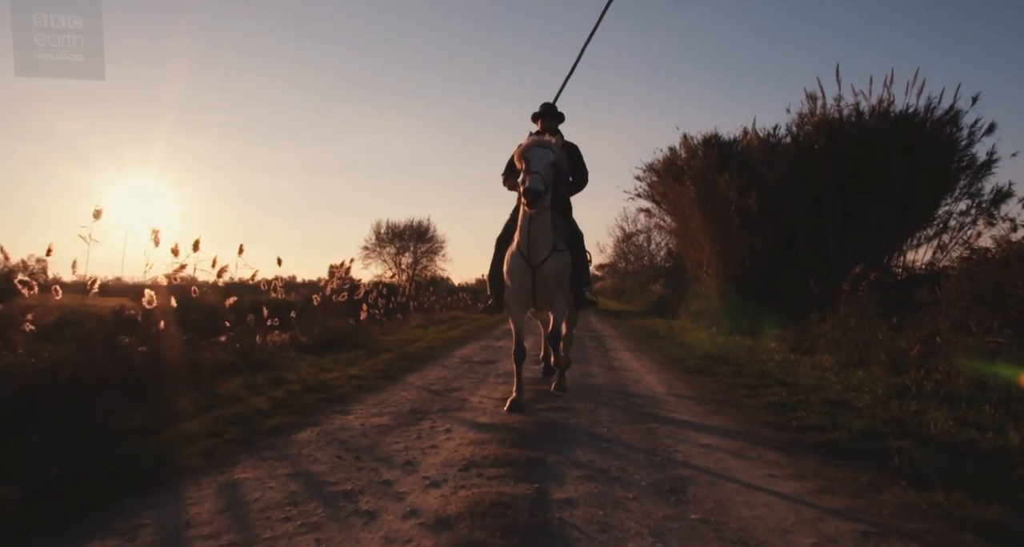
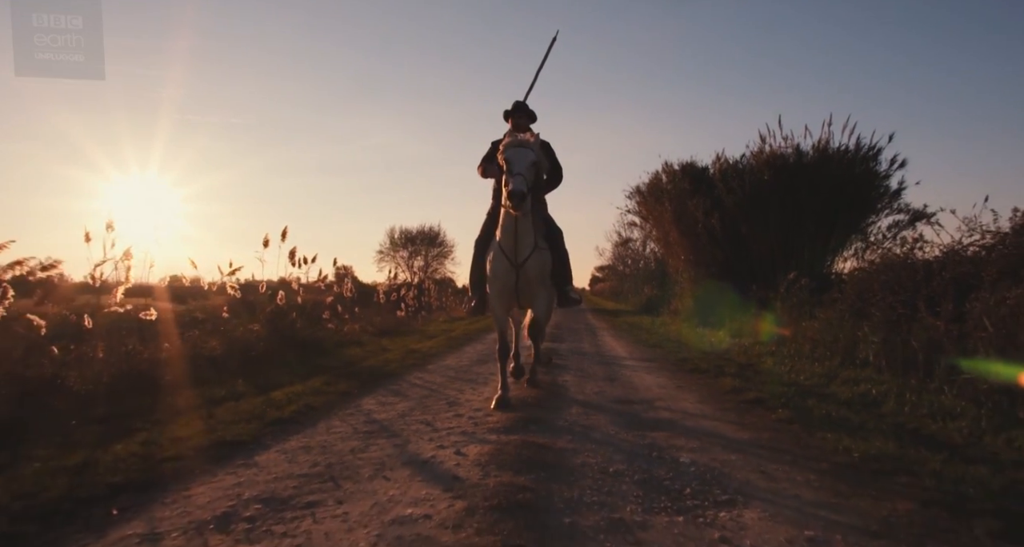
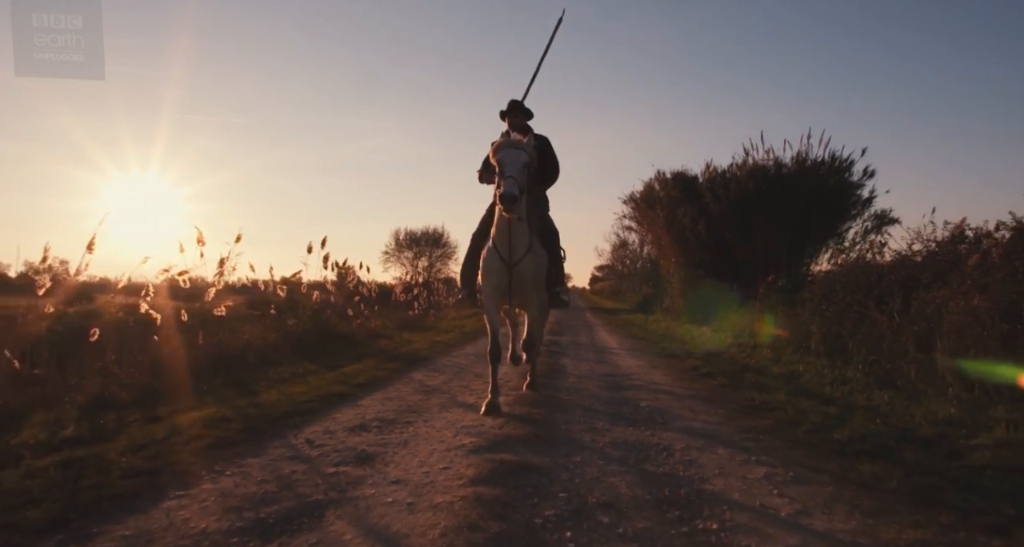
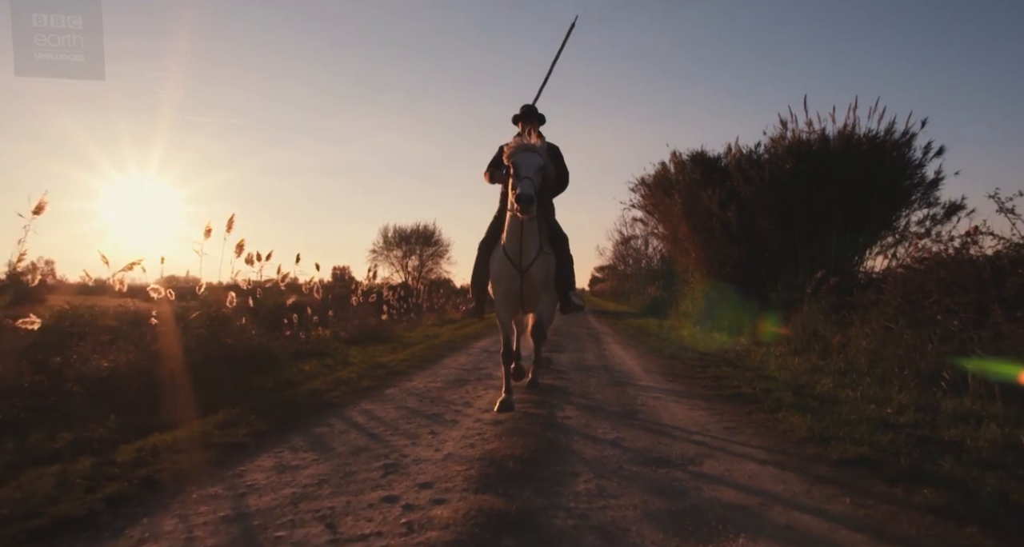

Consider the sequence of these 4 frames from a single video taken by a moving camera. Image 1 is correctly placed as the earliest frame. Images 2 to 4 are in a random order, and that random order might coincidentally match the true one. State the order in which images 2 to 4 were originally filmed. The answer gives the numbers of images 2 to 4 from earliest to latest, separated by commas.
4, 2, 3
